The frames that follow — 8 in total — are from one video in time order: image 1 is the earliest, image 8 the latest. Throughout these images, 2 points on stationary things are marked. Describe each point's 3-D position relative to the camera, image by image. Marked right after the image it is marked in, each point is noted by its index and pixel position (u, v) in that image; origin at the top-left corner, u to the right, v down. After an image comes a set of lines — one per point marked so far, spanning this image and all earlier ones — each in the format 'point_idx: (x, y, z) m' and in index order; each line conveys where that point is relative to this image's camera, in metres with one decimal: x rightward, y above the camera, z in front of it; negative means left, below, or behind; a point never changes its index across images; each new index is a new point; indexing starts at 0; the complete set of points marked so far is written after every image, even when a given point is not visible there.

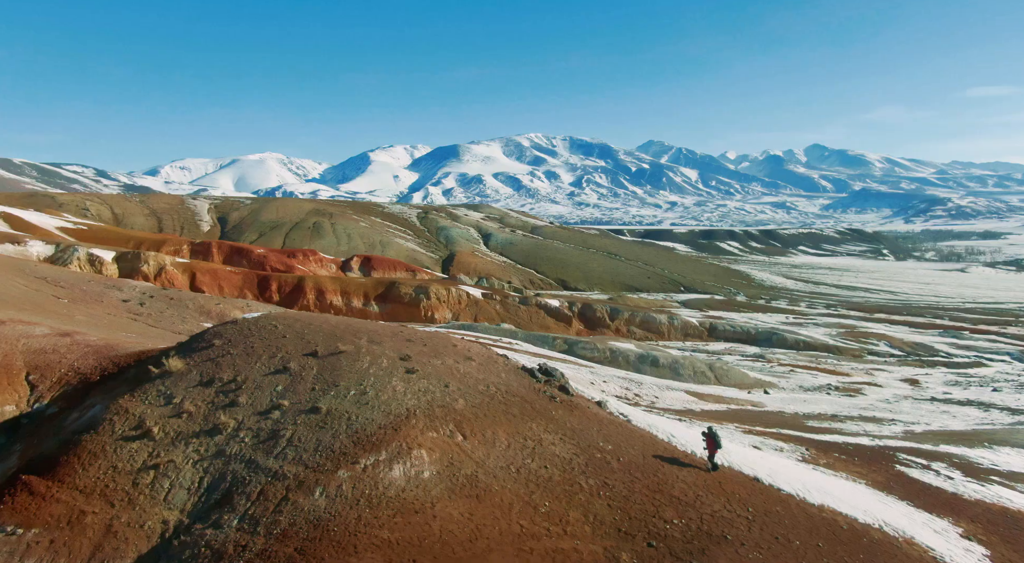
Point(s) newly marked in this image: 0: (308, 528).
0: (-3.7, -4.5, +12.7) m
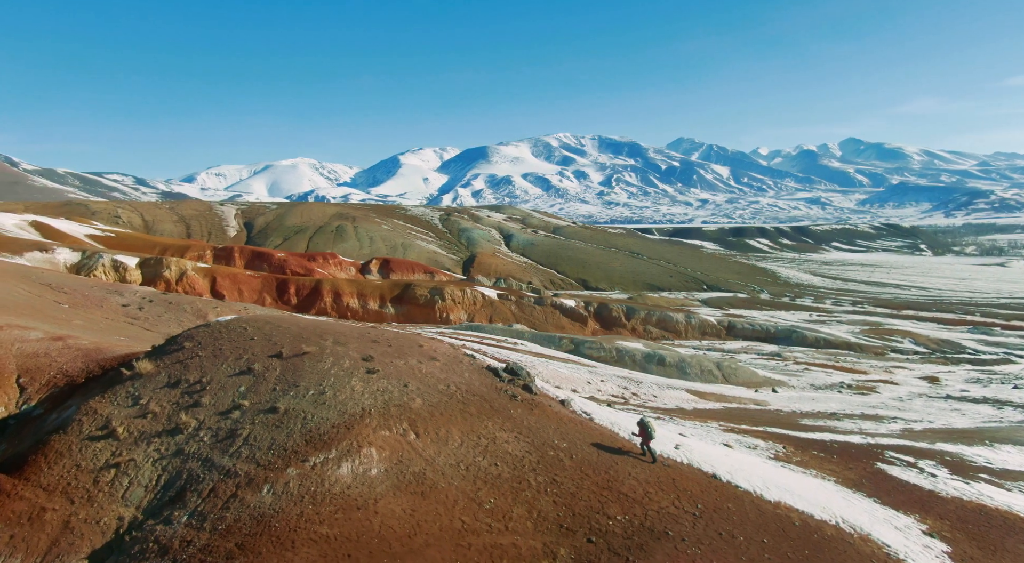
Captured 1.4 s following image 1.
0: (-4.9, -4.5, +13.1) m
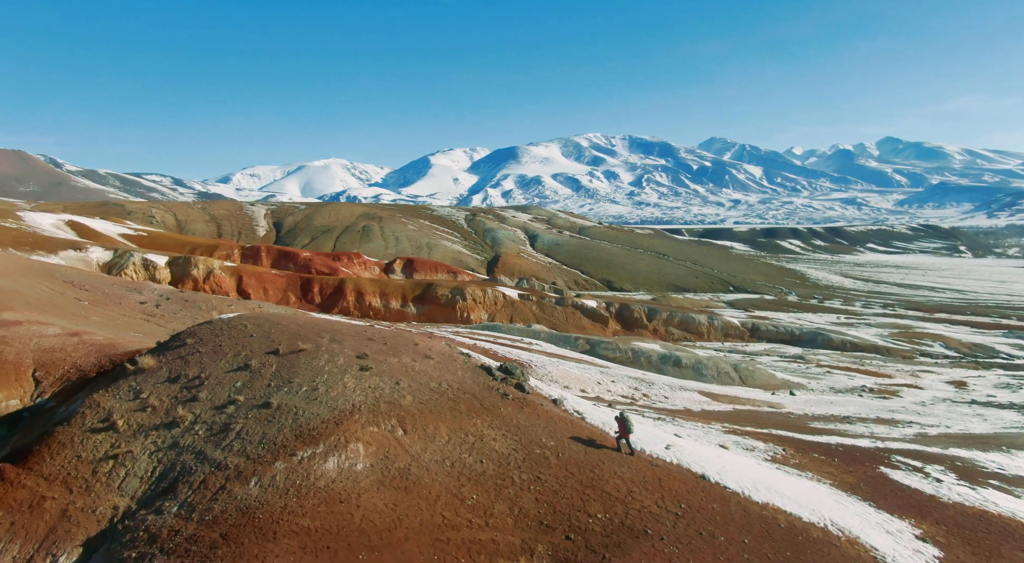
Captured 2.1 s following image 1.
0: (-5.3, -4.5, +13.4) m
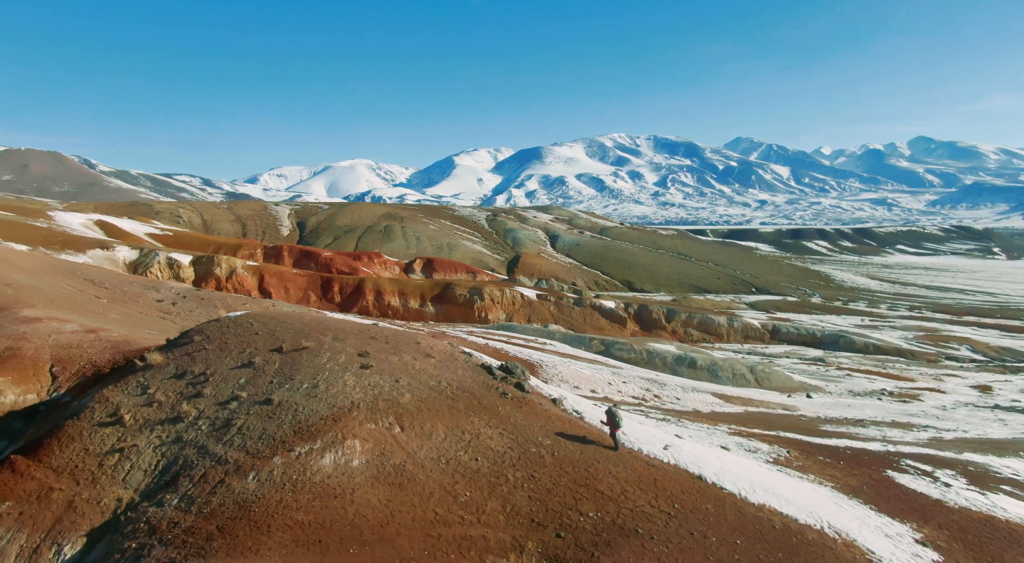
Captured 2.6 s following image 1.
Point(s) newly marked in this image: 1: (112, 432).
0: (-5.5, -4.5, +13.8) m
1: (-9.5, -3.6, +16.5) m
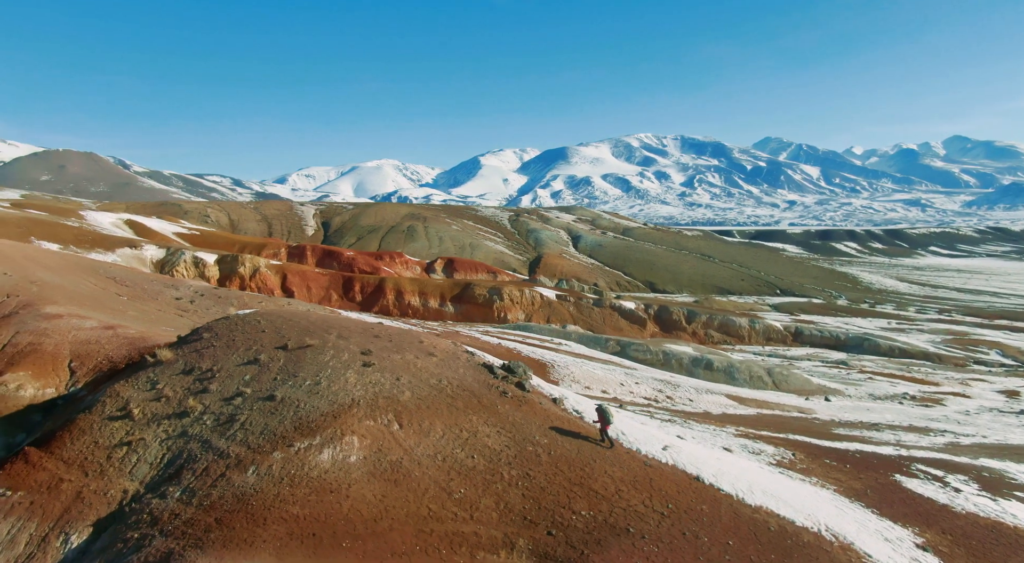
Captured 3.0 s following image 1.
0: (-5.7, -4.4, +14.1) m
1: (-9.5, -3.5, +17.0) m
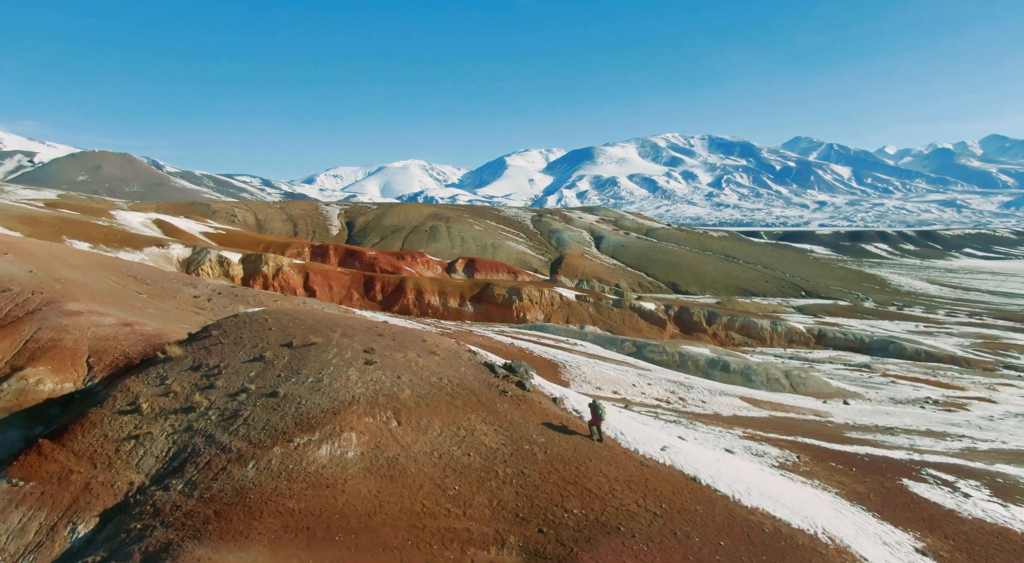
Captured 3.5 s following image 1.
0: (-5.8, -4.4, +14.5) m
1: (-9.6, -3.5, +17.5) m
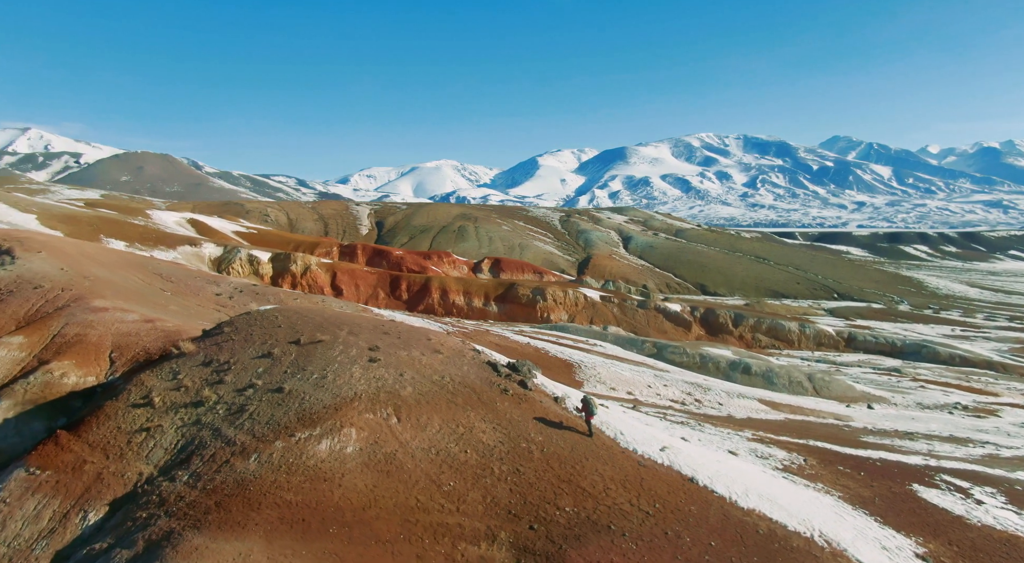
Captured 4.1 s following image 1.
0: (-6.0, -4.4, +14.9) m
1: (-9.6, -3.4, +18.1) m
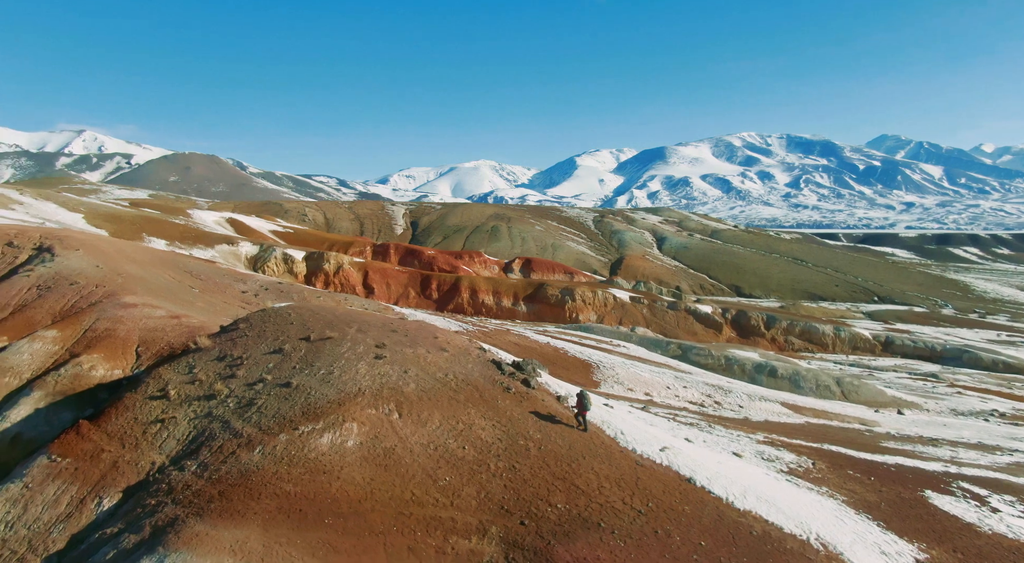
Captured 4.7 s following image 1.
0: (-6.1, -4.3, +15.5) m
1: (-9.6, -3.3, +18.9) m
